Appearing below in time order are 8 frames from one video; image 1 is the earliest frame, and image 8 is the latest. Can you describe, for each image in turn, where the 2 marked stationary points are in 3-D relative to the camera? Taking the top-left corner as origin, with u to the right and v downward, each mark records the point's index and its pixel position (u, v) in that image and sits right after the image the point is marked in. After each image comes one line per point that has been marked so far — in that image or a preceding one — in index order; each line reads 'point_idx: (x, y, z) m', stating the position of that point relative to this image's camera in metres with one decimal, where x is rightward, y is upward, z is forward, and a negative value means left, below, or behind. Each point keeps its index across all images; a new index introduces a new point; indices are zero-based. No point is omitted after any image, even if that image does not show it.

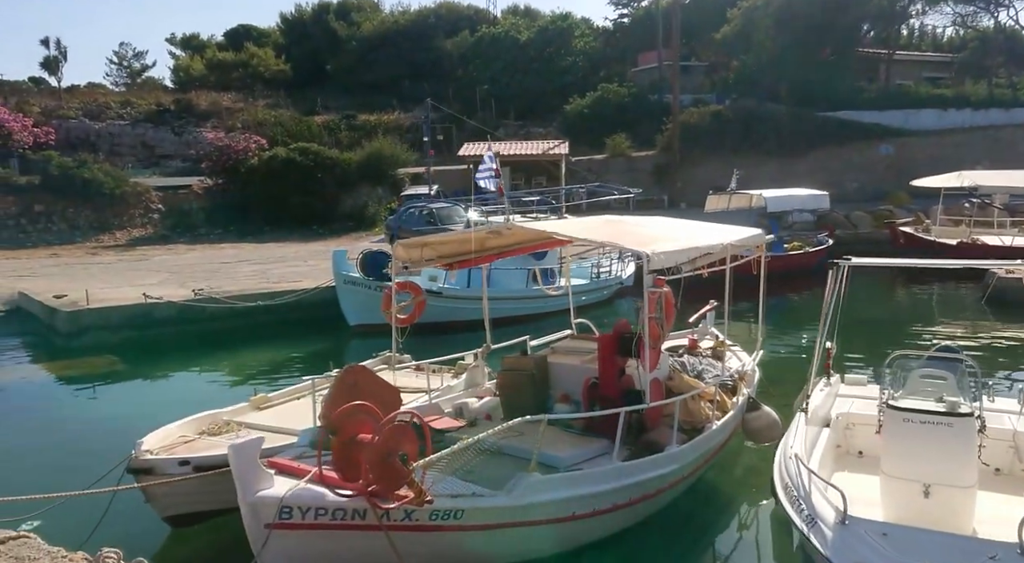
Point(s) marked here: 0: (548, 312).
0: (+0.9, -0.7, +15.4) m
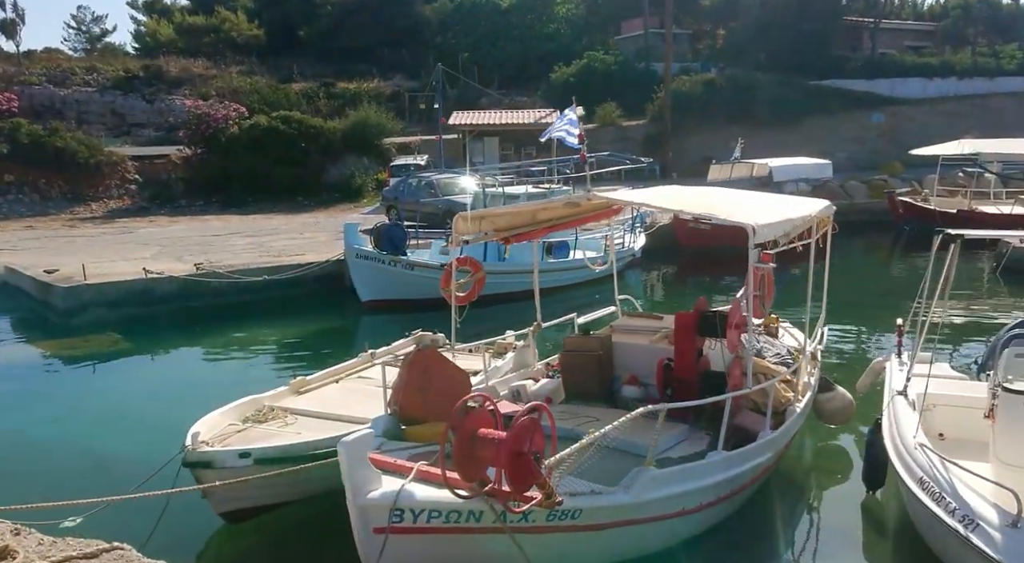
0: (+1.1, -0.1, +15.1) m
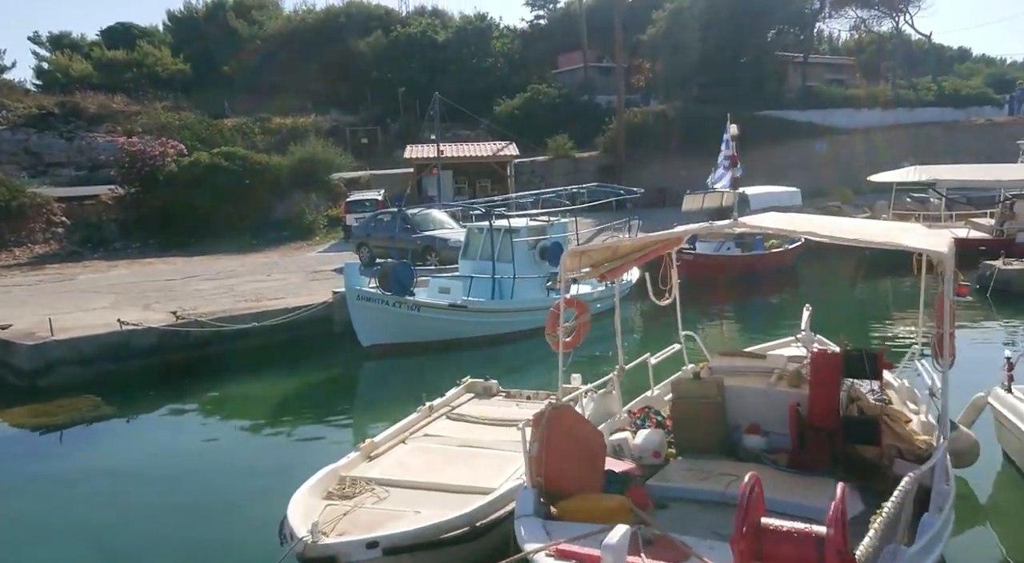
0: (+1.1, -0.8, +14.5) m
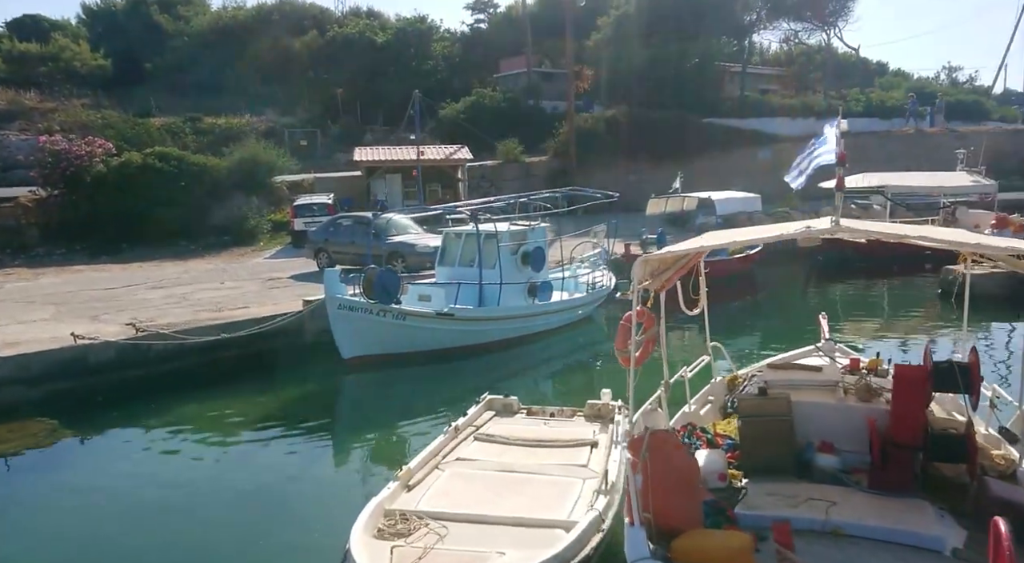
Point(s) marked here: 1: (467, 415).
0: (+0.7, -0.9, +14.1) m
1: (-0.4, -1.3, +7.1) m
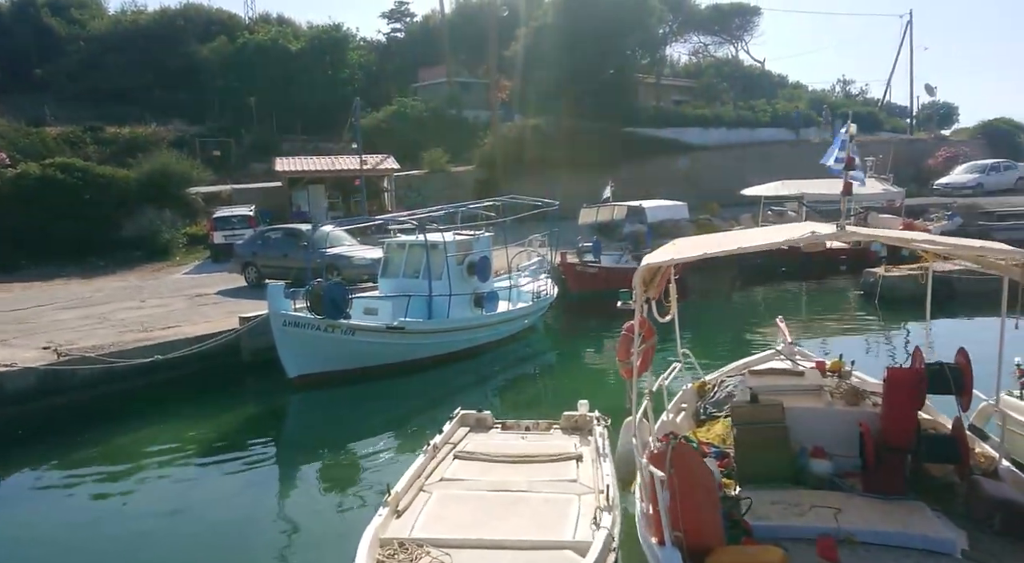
0: (-0.3, -1.1, +13.9) m
1: (-0.6, -1.4, +6.8) m
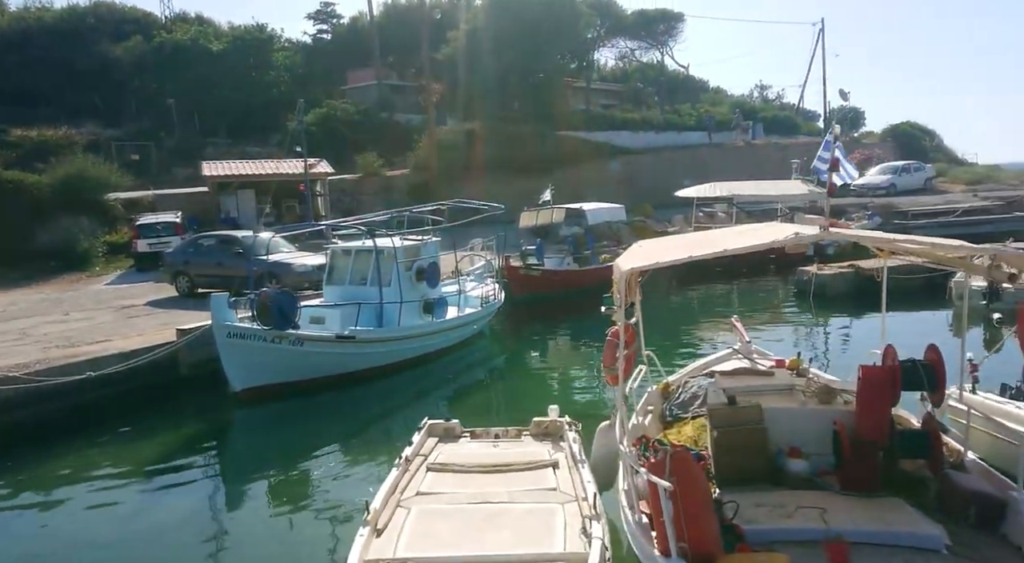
0: (-1.2, -1.2, +13.7) m
1: (-0.9, -1.5, +6.6) m
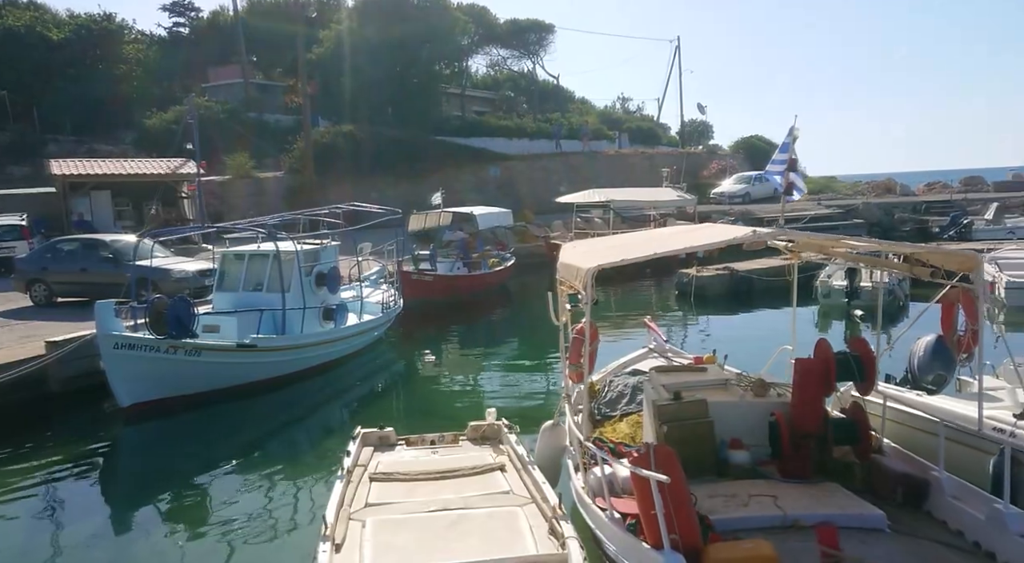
0: (-3.0, -1.3, +13.3) m
1: (-1.4, -1.5, +6.3) m
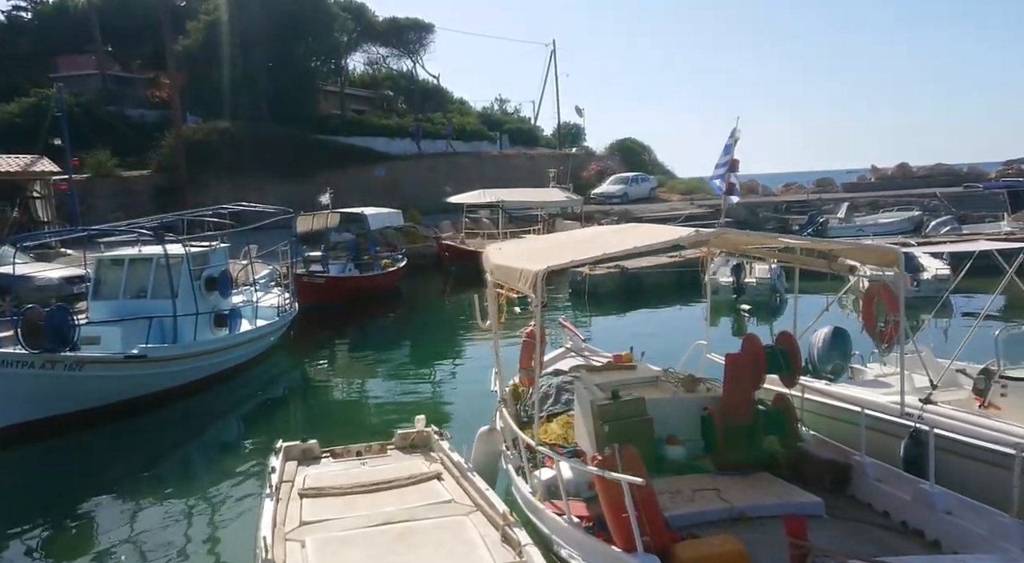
0: (-4.6, -1.4, +12.5) m
1: (-1.9, -1.5, +5.9) m
